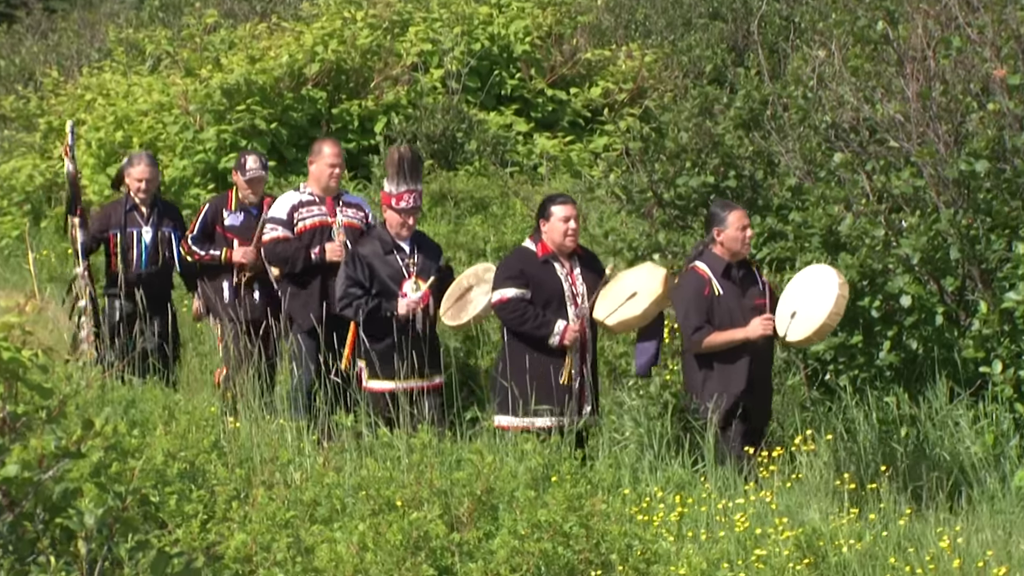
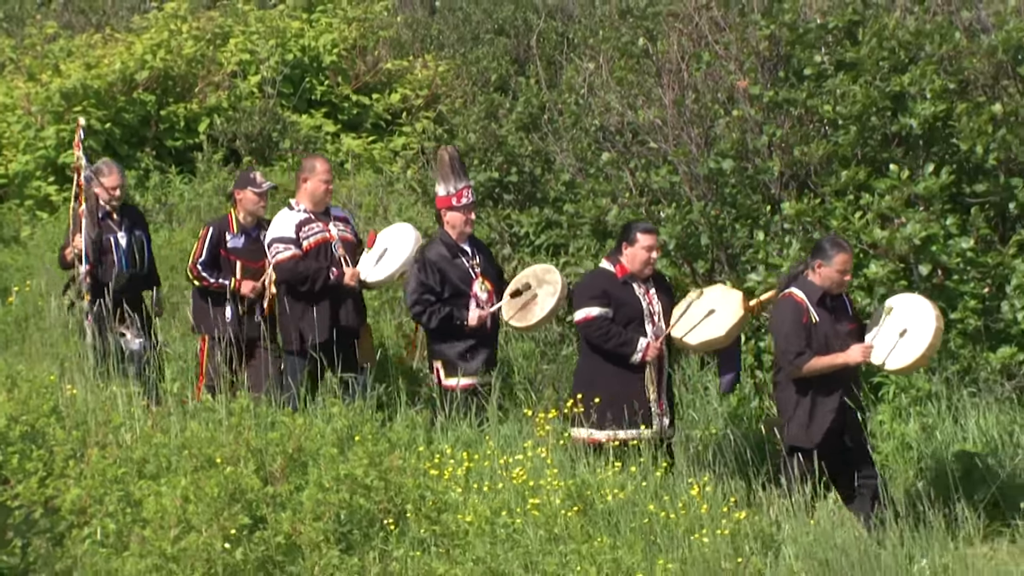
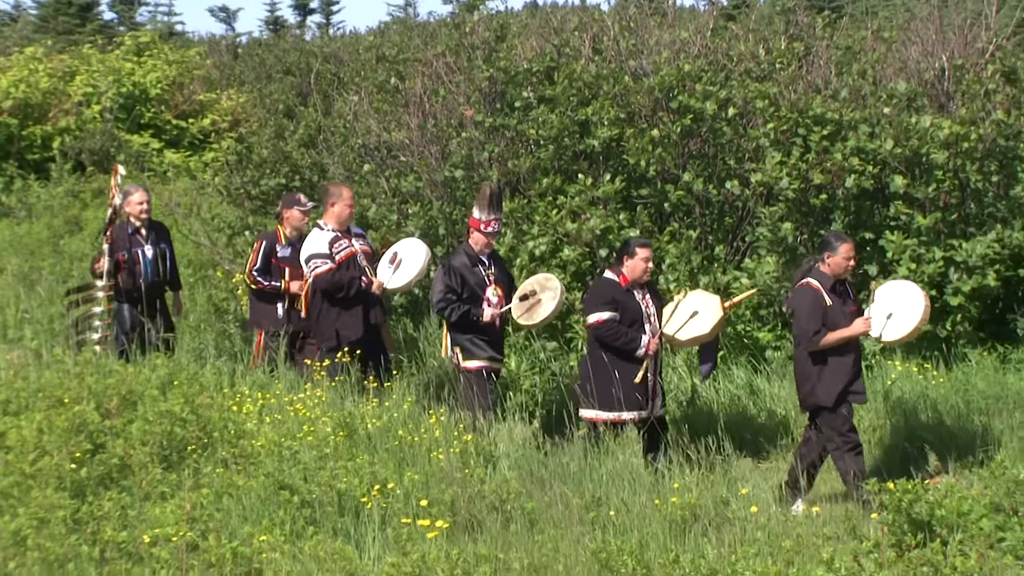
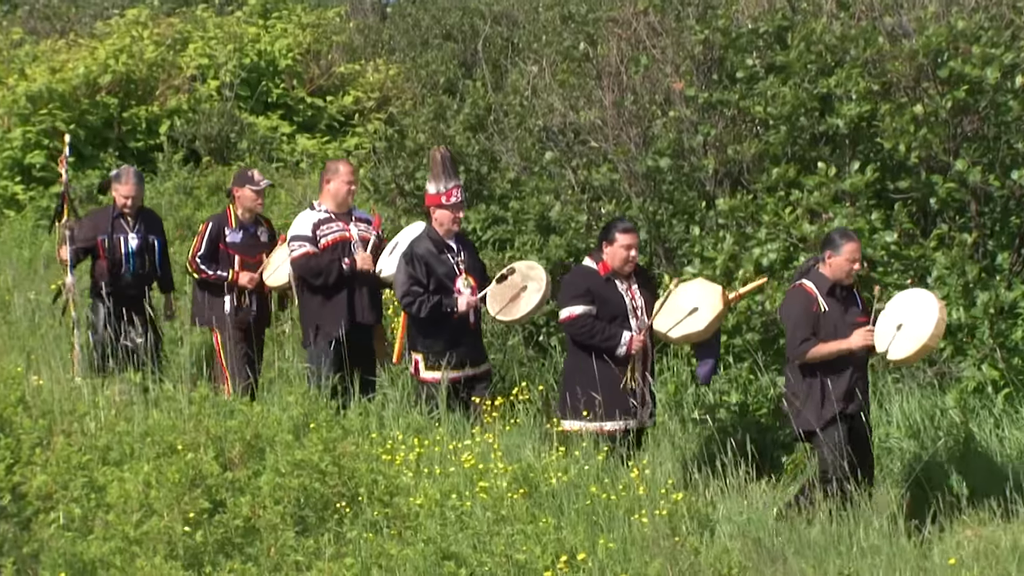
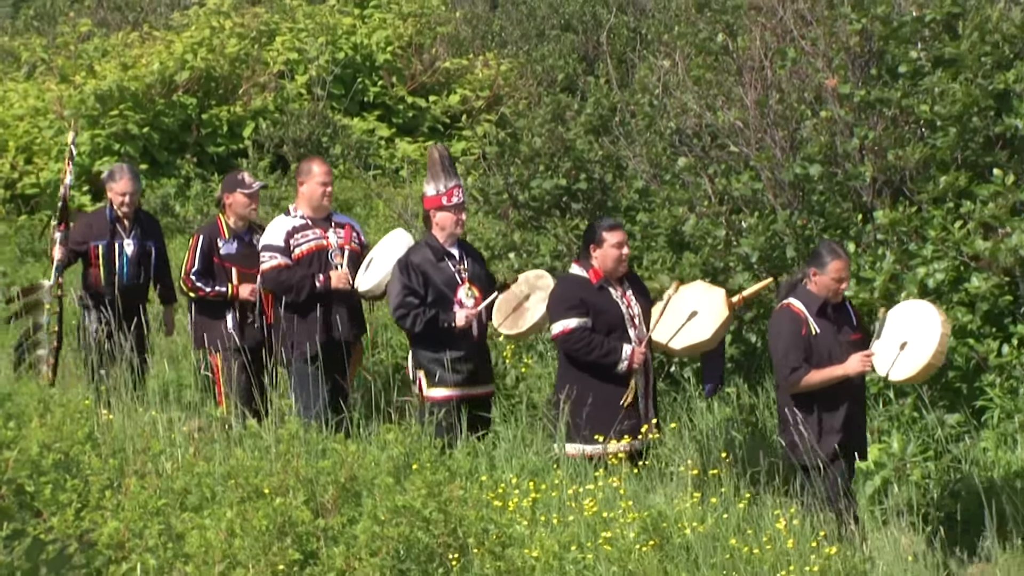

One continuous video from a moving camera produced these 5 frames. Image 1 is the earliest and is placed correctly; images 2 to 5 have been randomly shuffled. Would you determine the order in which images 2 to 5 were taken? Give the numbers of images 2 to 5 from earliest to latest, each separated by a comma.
5, 2, 4, 3
